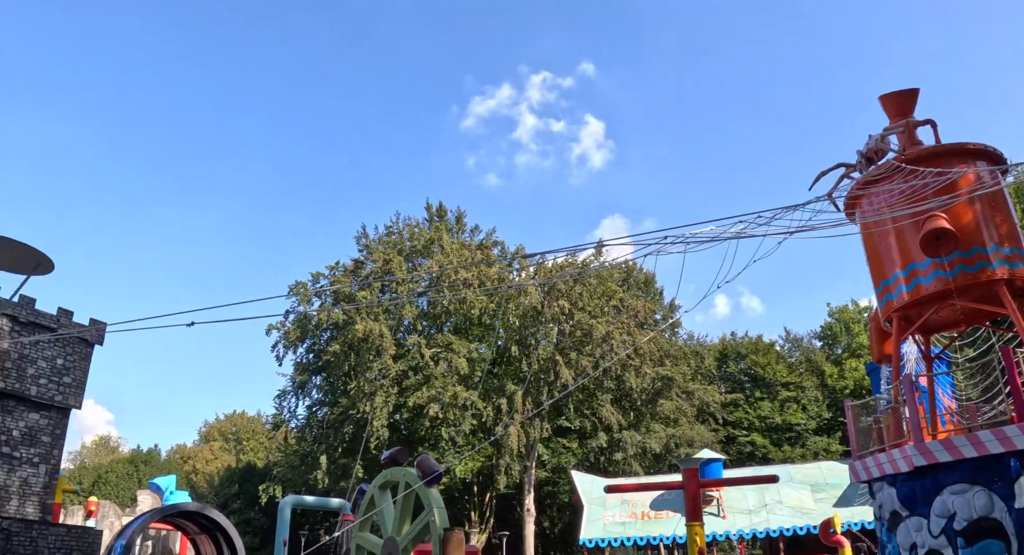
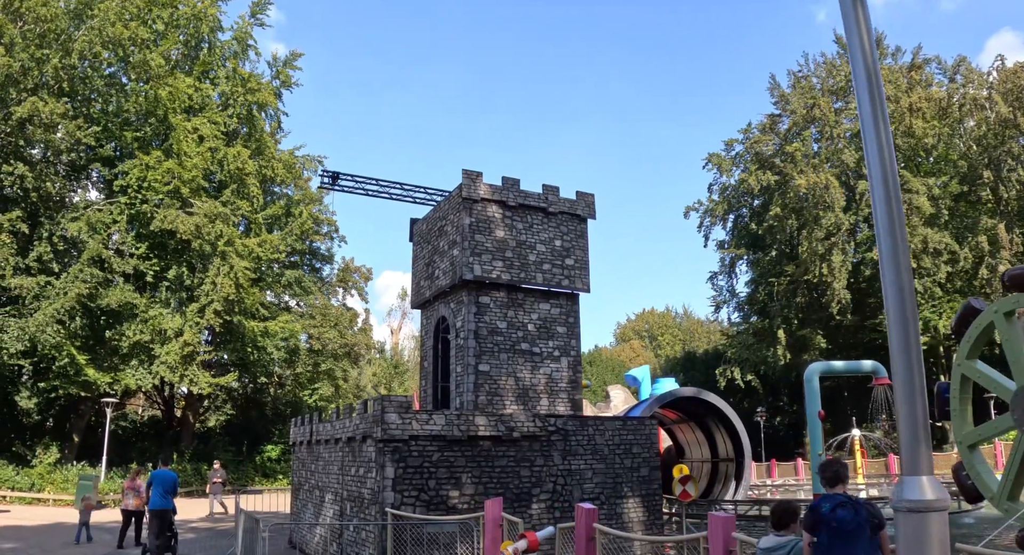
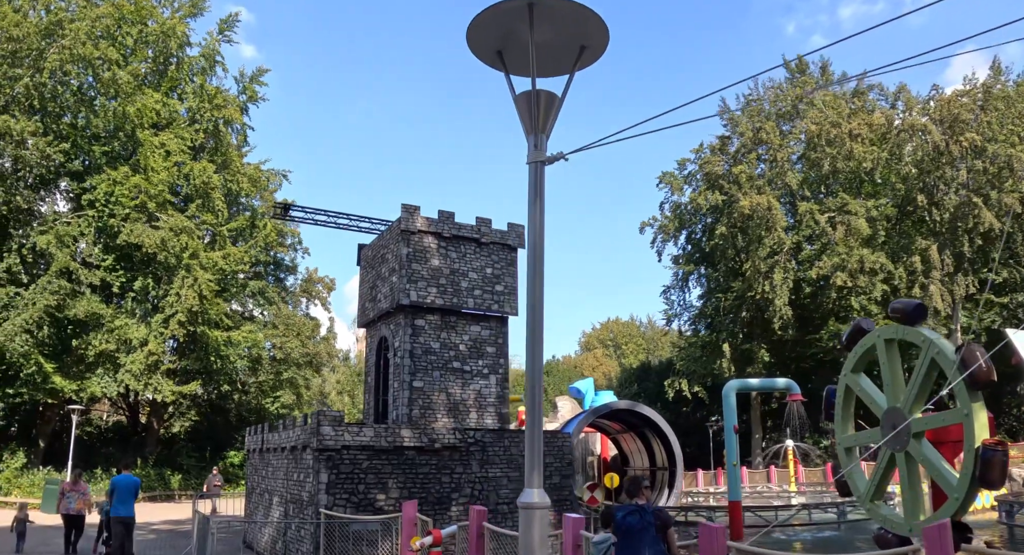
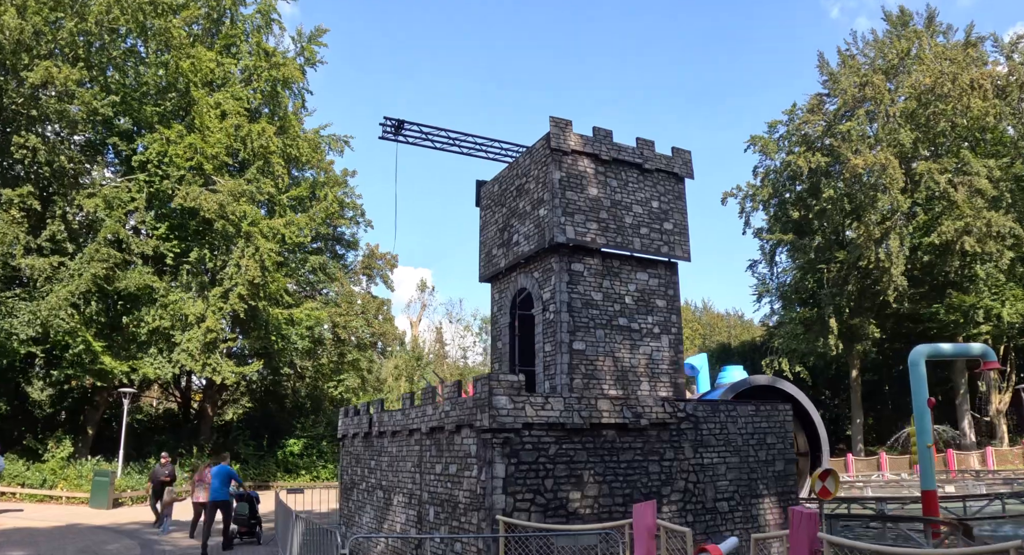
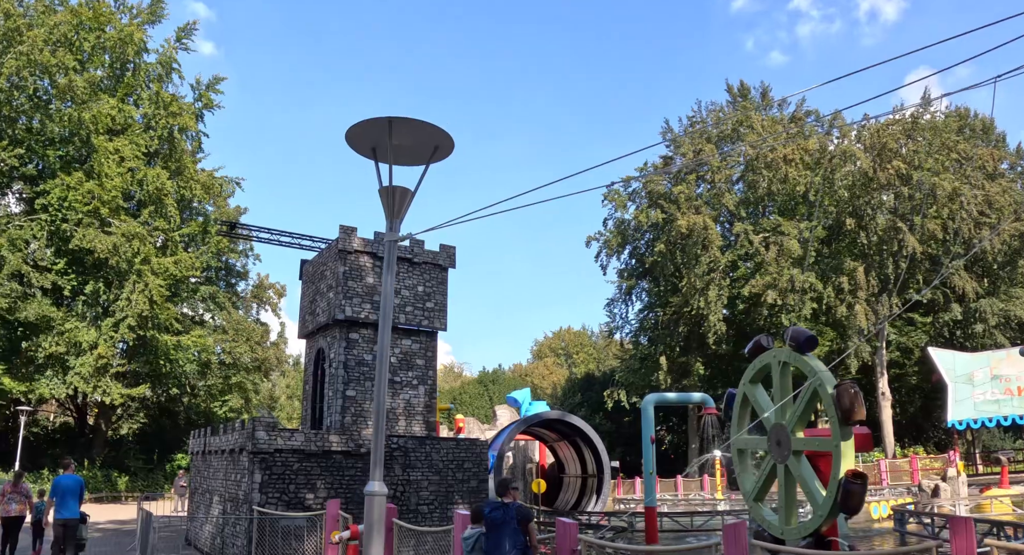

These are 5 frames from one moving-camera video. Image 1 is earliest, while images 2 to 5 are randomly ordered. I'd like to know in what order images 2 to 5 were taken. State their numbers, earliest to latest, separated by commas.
5, 3, 2, 4
